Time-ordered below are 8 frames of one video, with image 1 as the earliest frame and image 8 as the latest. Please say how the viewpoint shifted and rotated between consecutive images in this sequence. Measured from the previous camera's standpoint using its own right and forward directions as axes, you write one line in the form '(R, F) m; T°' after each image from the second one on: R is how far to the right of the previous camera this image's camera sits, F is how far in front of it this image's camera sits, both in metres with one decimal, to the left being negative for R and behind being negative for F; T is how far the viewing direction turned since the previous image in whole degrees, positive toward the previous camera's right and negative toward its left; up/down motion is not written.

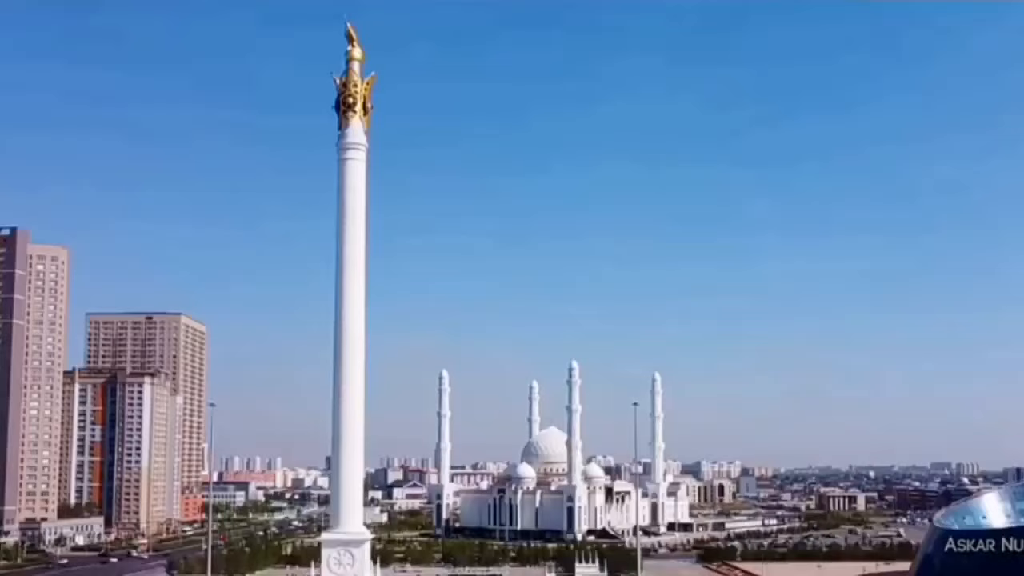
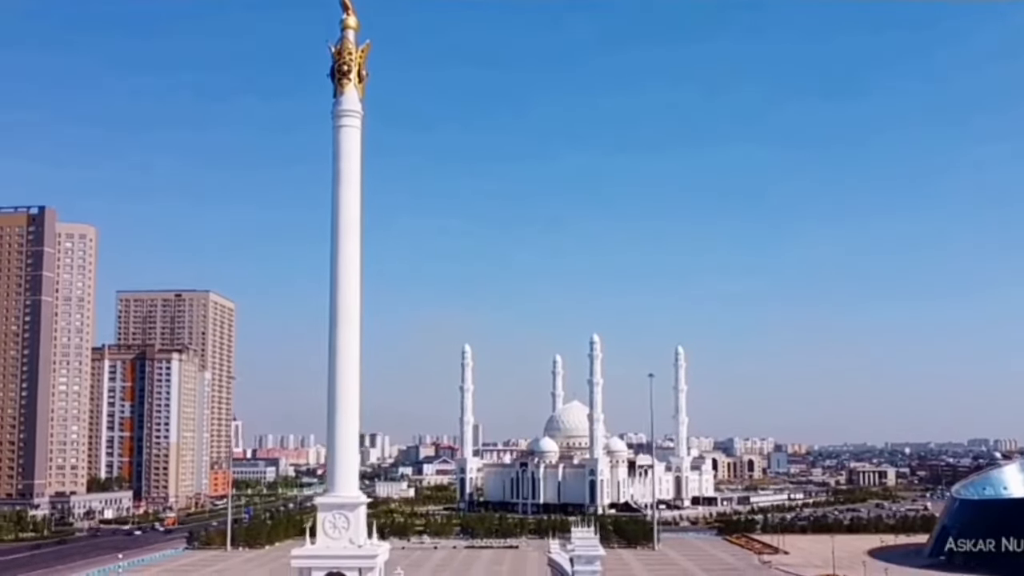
(+1.0, +0.3) m; -2°
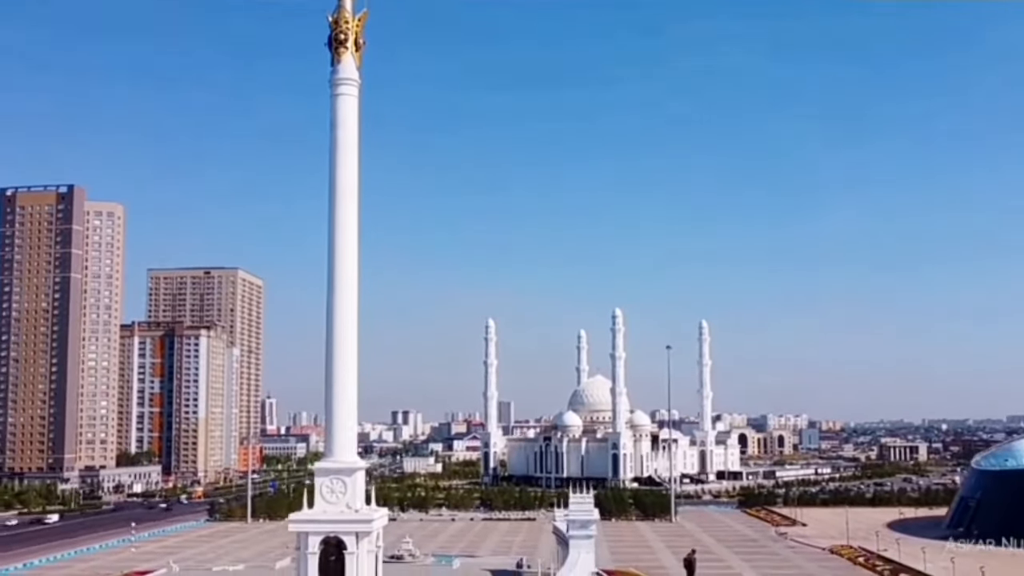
(+1.0, +0.2) m; -2°
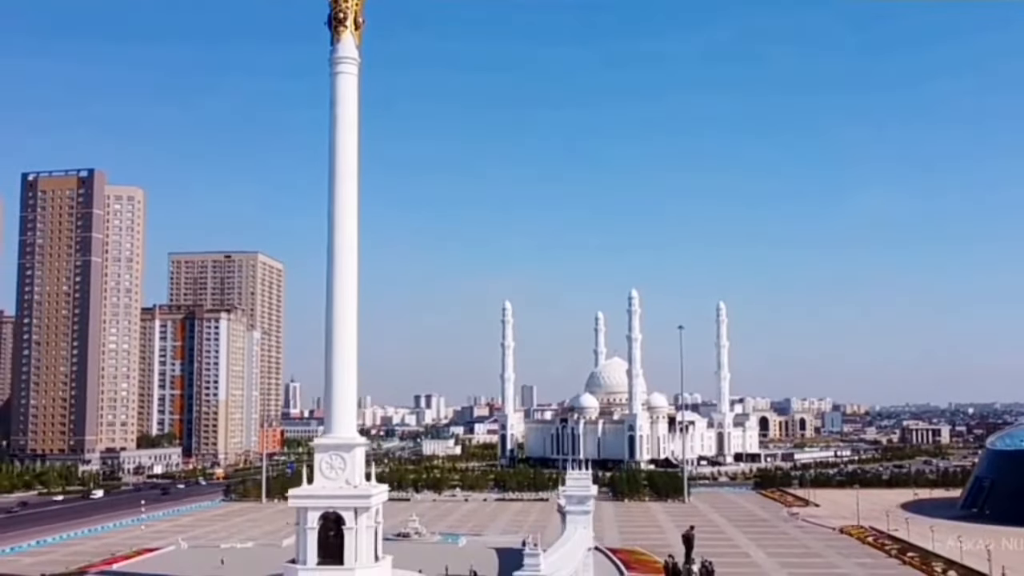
(+0.6, +0.1) m; -1°
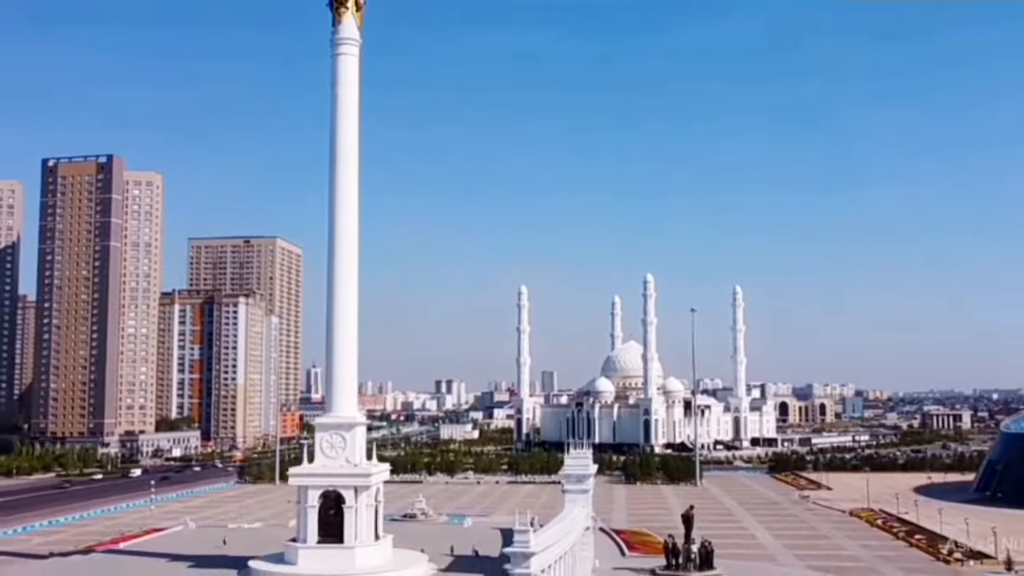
(+0.6, +0.1) m; -1°
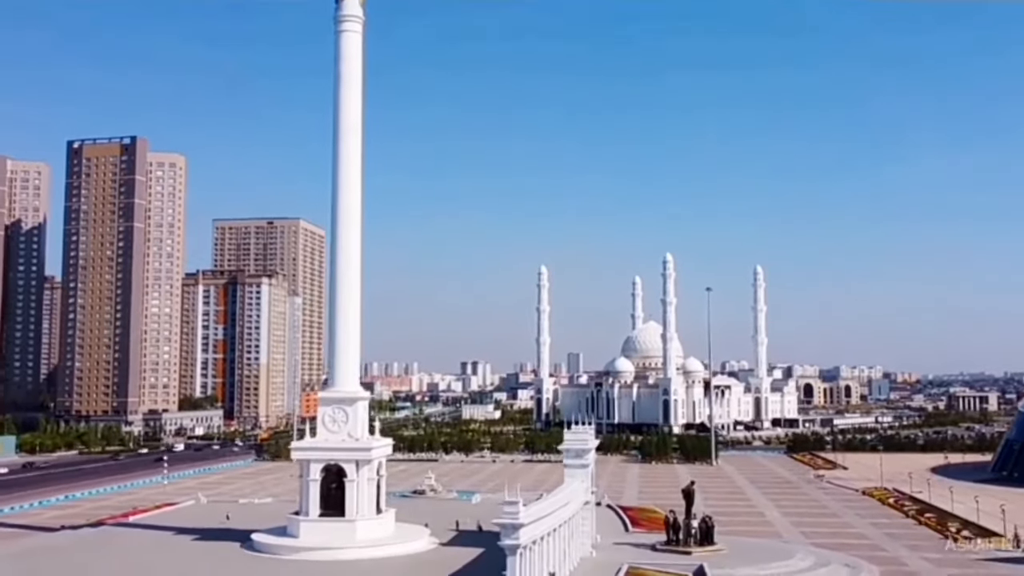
(+0.6, +0.1) m; -1°
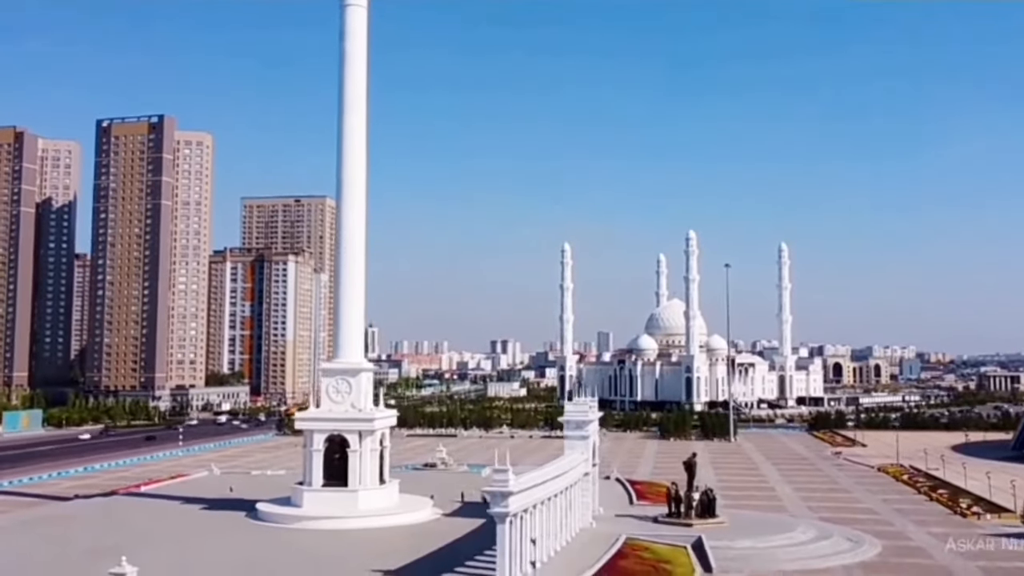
(+0.7, +0.1) m; -2°
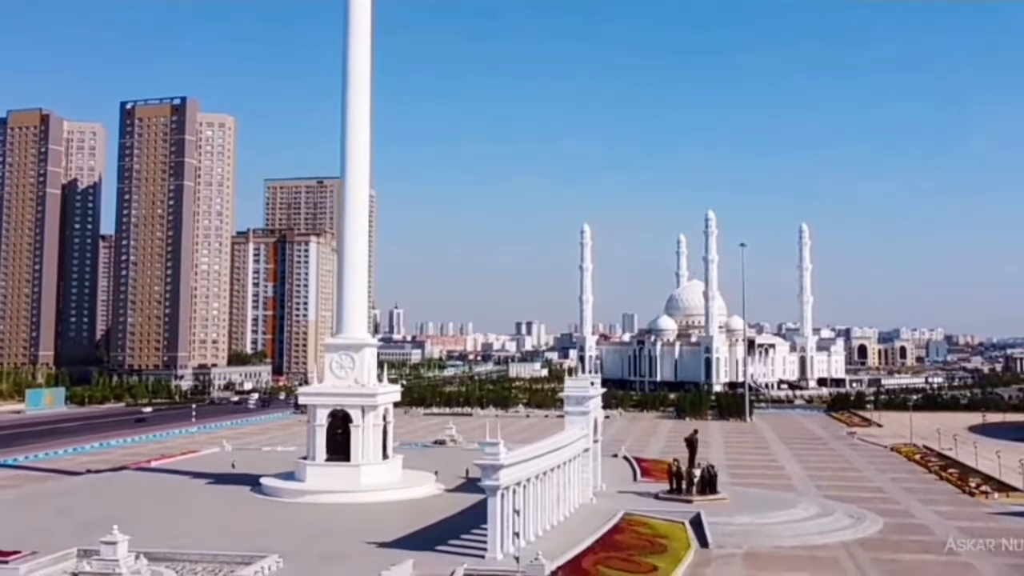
(+0.6, 0.0) m; -1°
